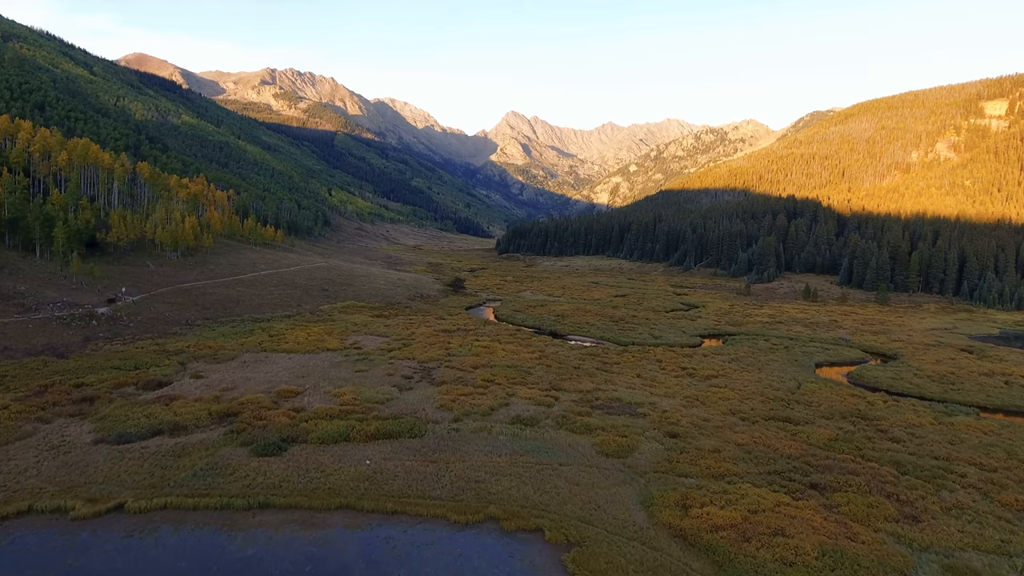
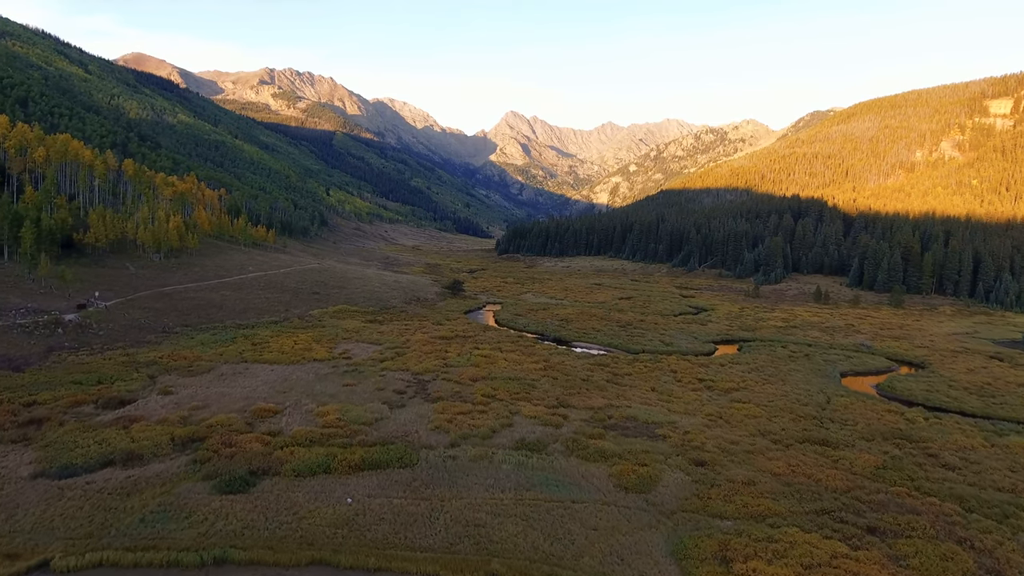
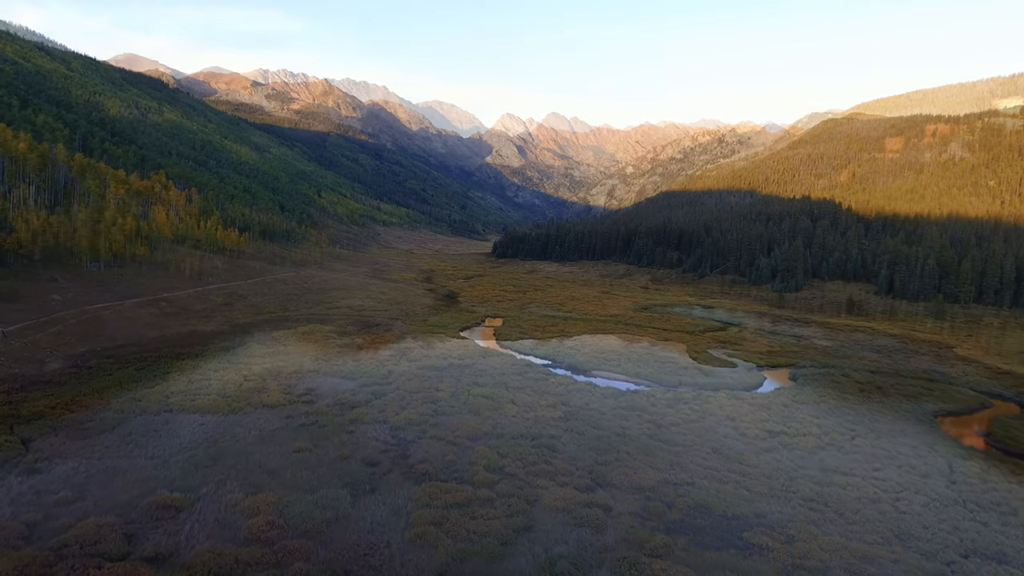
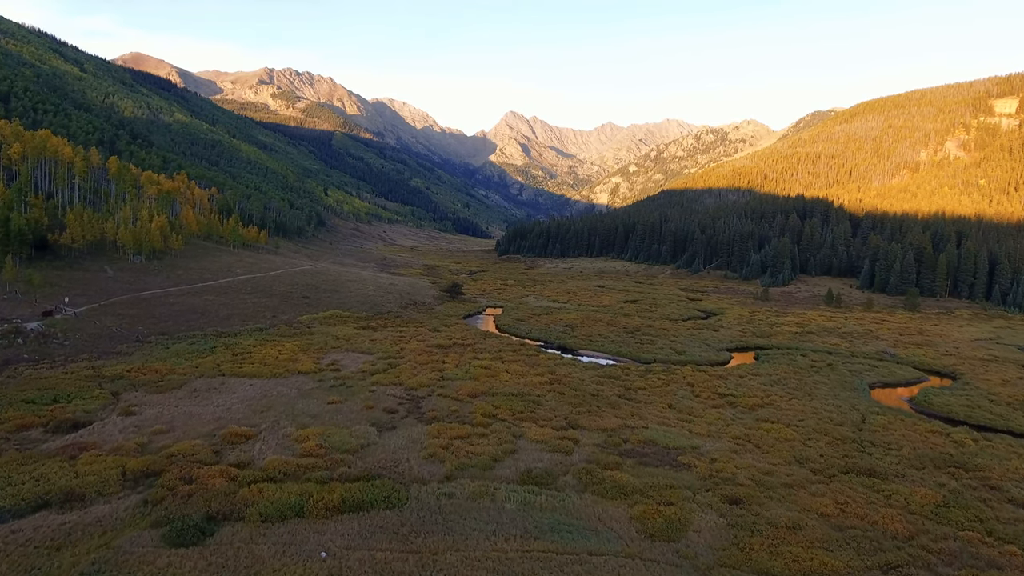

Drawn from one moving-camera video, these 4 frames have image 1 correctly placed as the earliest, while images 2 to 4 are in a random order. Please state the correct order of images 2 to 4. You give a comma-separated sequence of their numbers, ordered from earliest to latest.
2, 4, 3
